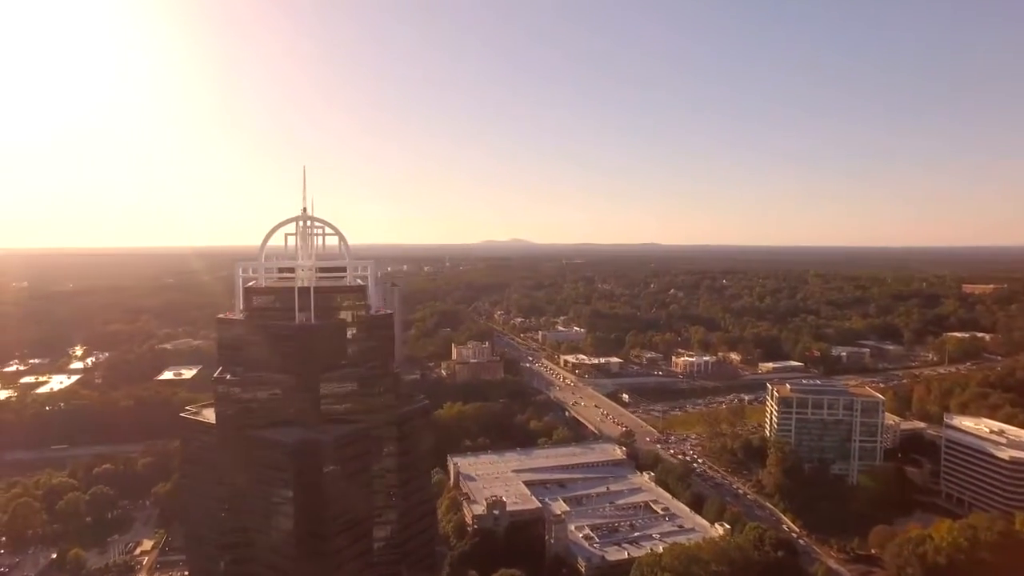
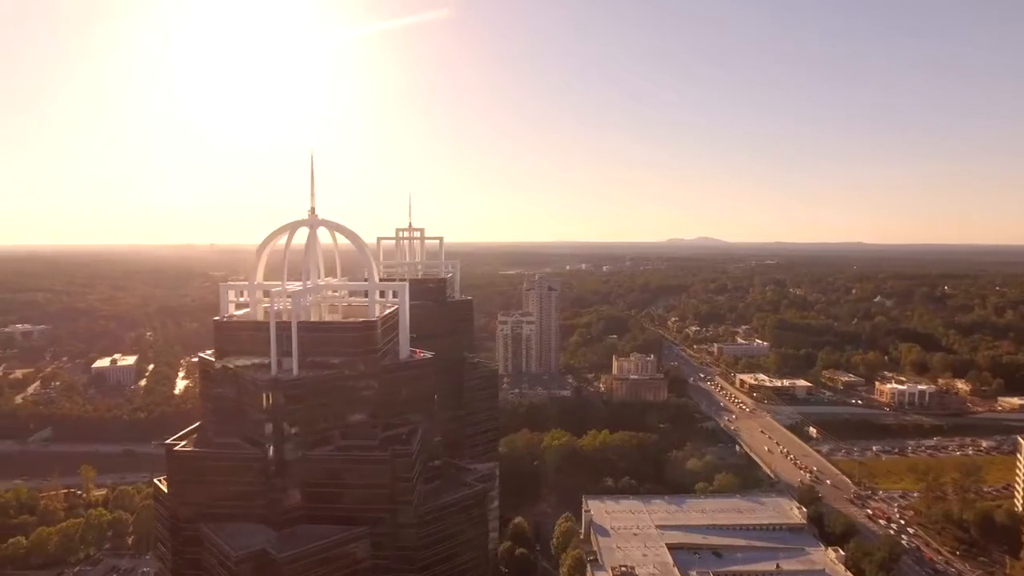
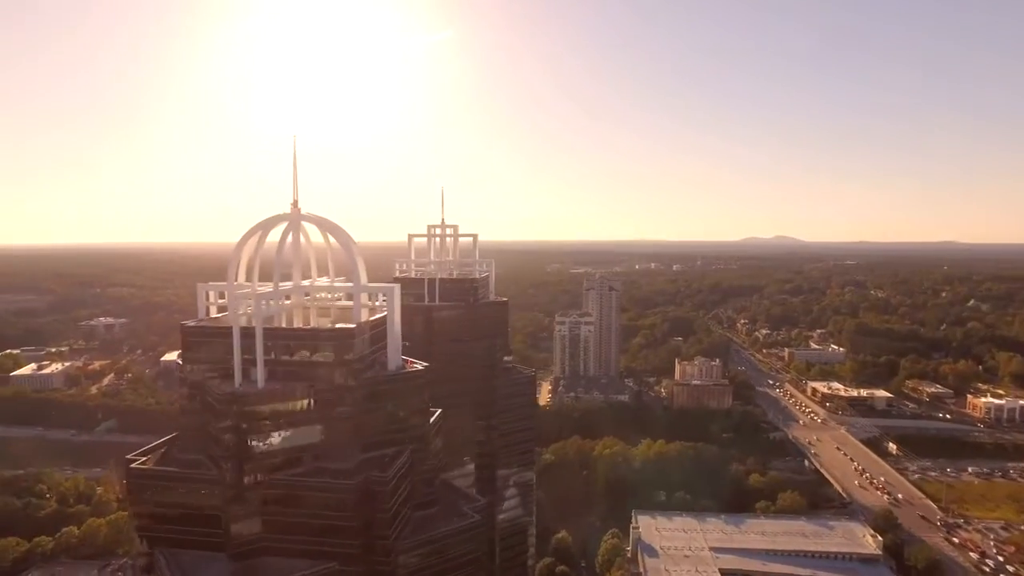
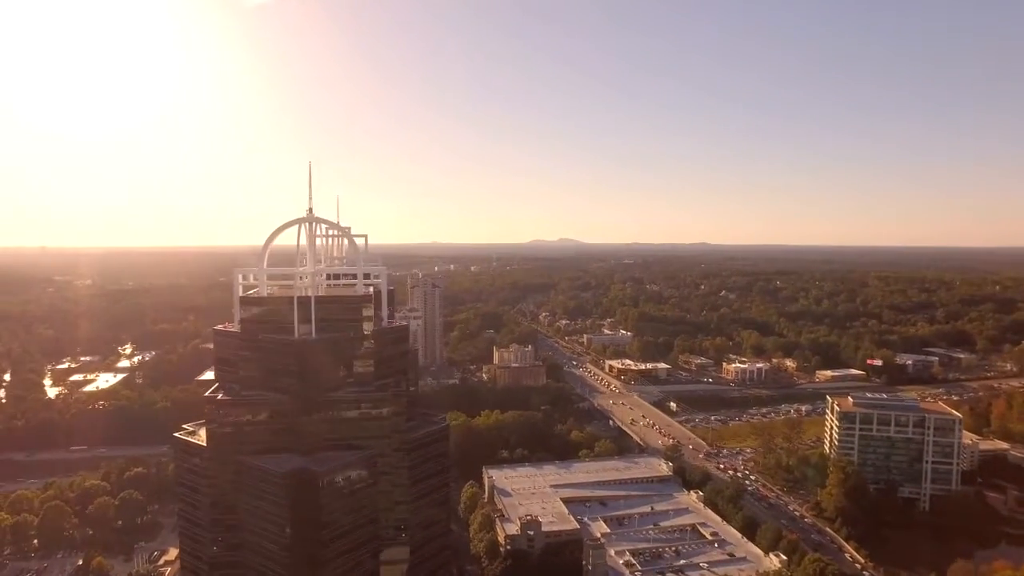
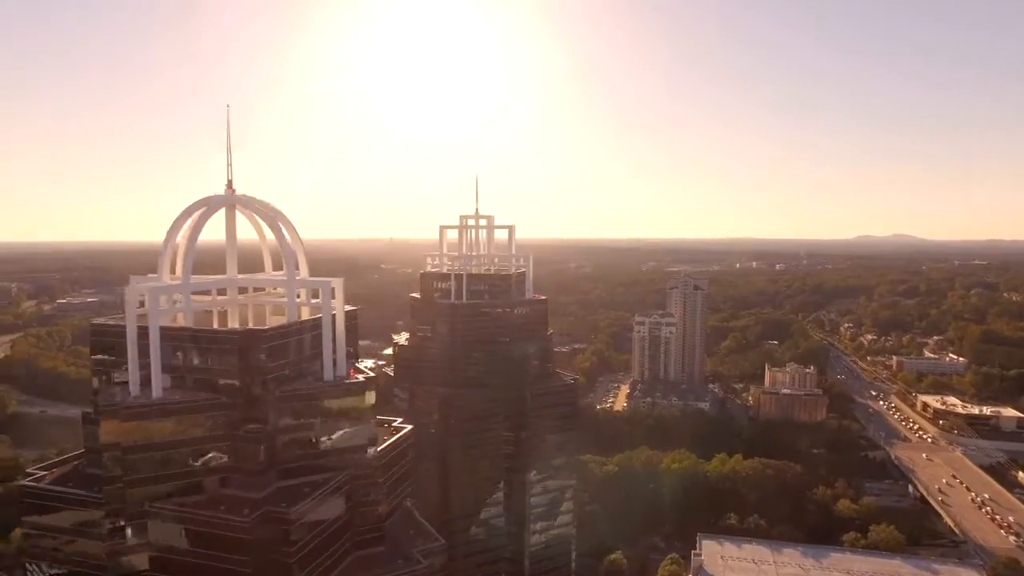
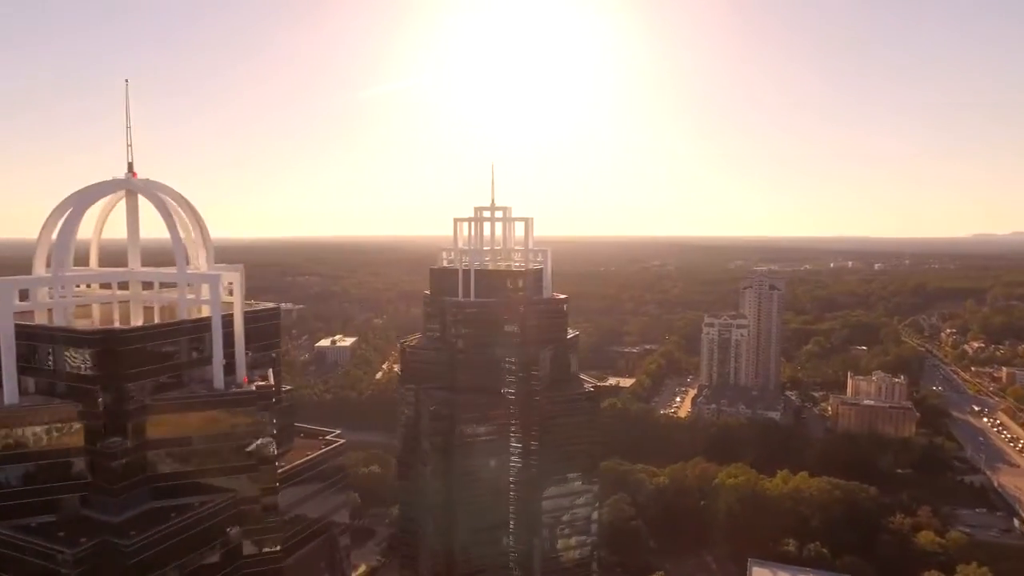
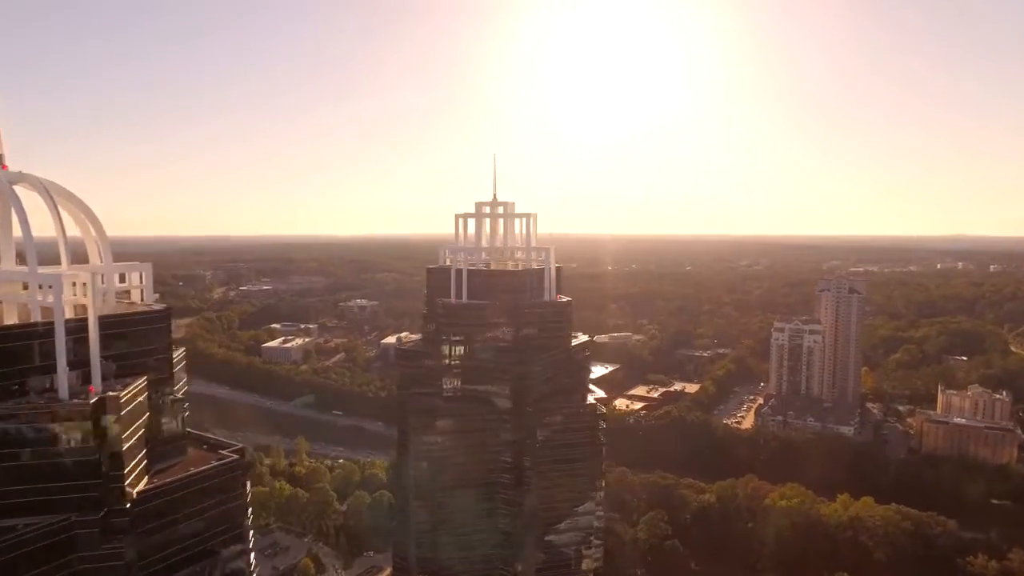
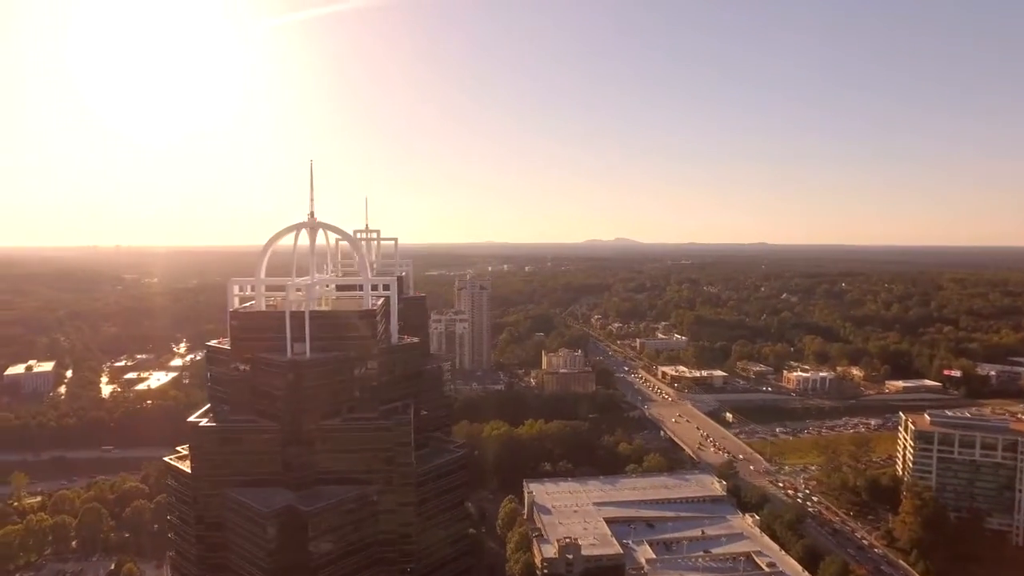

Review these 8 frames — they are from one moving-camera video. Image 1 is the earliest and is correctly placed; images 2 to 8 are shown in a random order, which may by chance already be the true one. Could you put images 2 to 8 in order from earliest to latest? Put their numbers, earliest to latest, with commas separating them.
4, 8, 2, 3, 5, 6, 7
